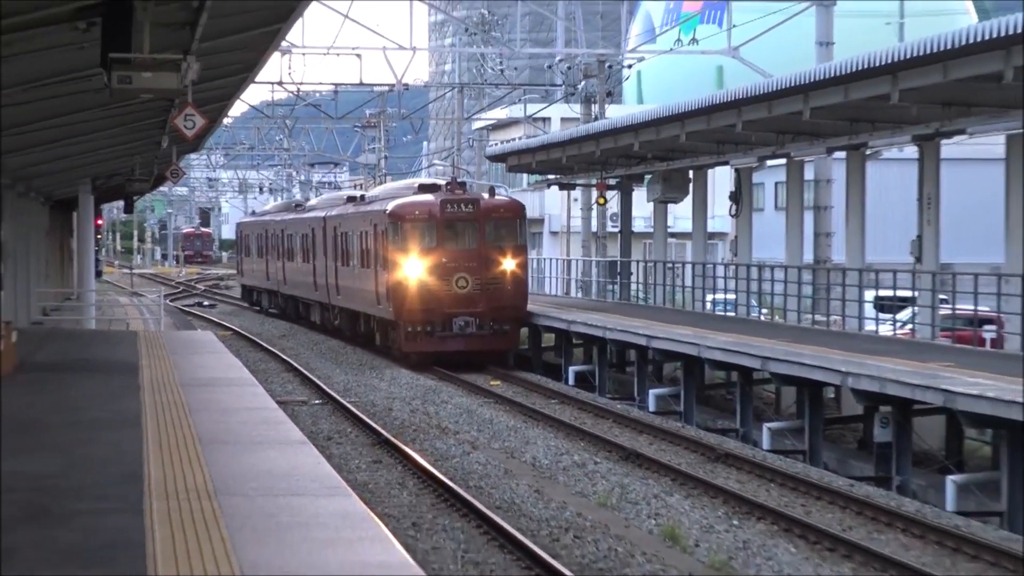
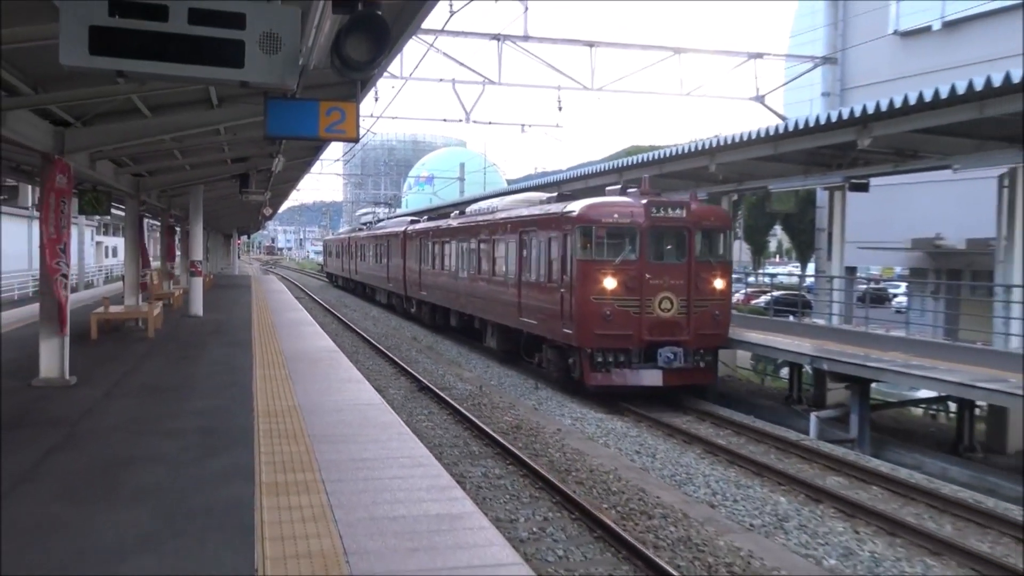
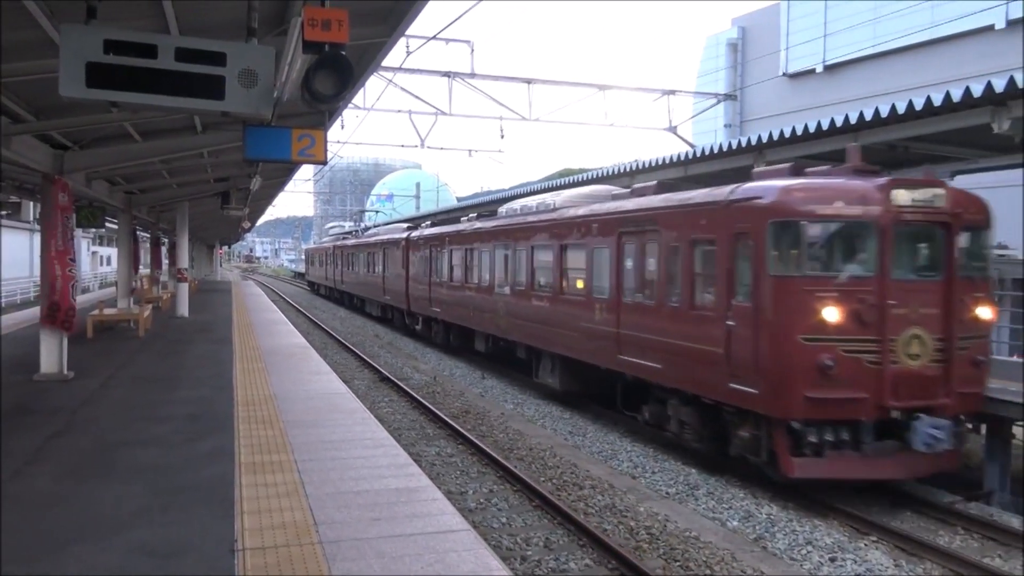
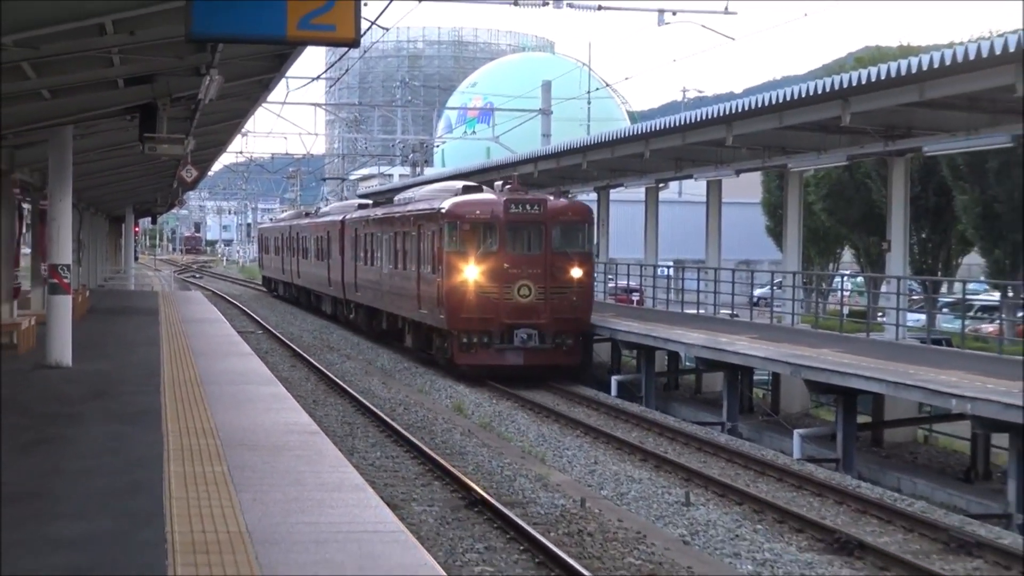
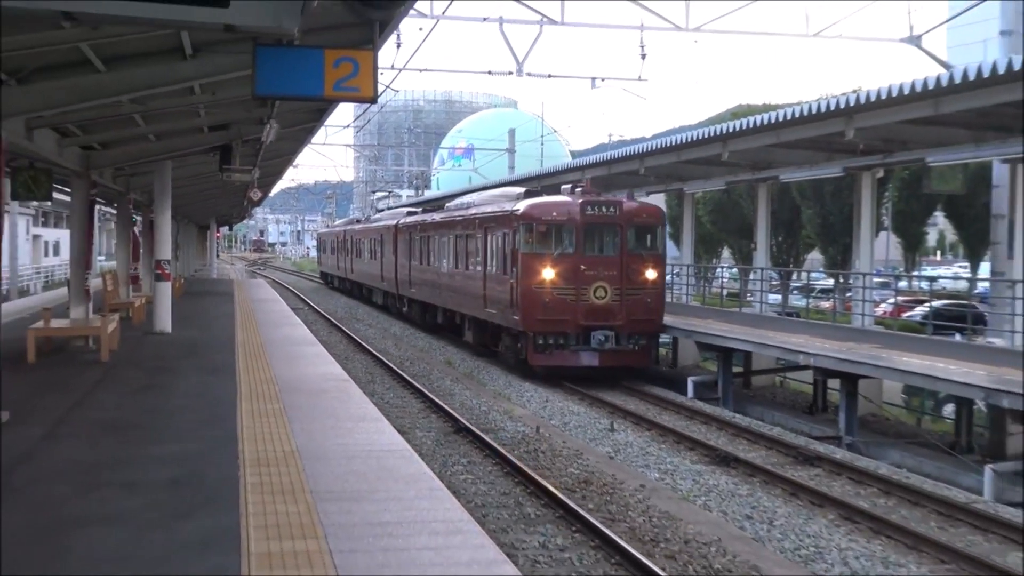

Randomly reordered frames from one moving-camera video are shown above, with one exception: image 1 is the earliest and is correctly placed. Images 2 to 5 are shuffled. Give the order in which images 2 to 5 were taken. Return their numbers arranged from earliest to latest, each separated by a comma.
4, 5, 2, 3
